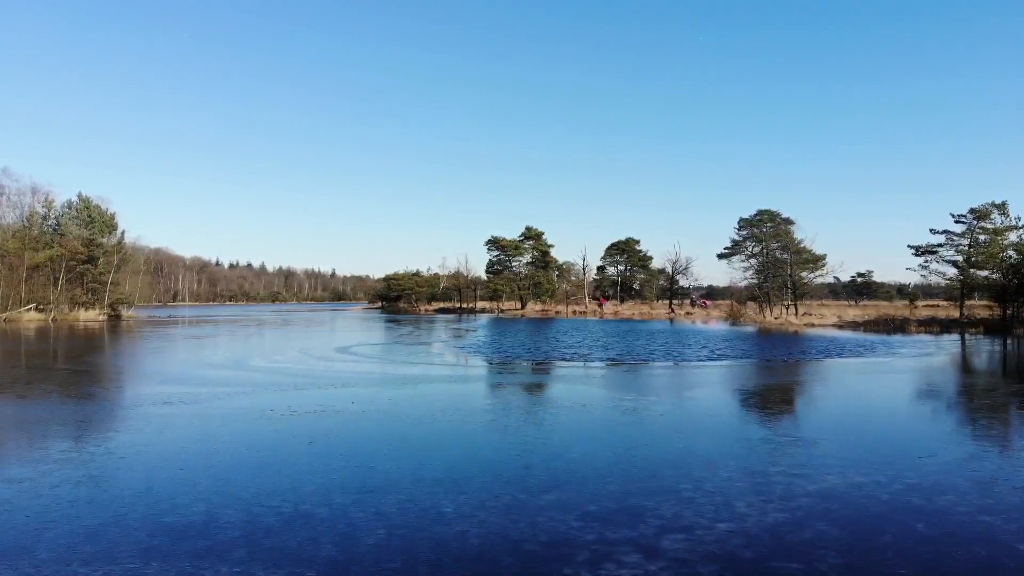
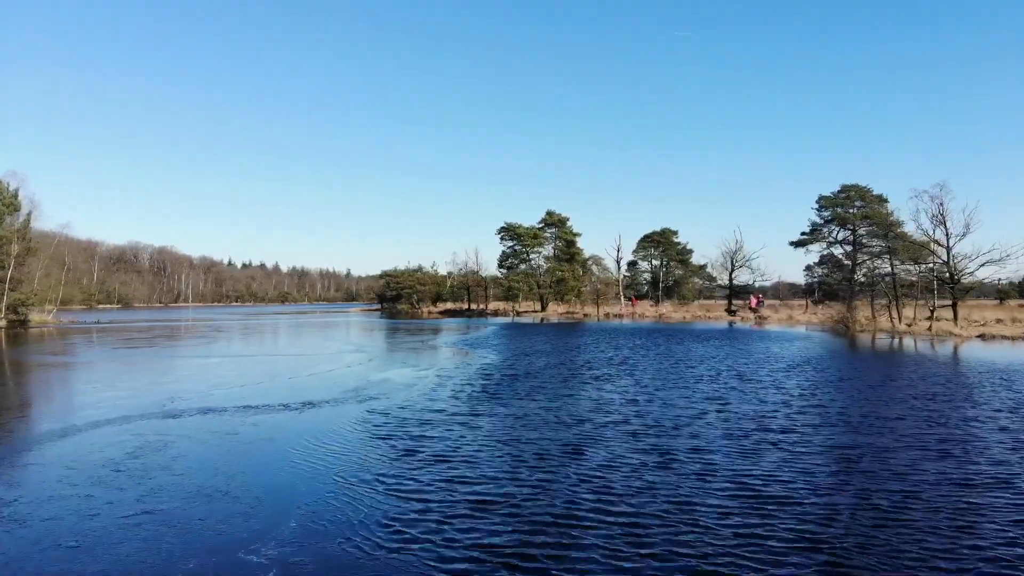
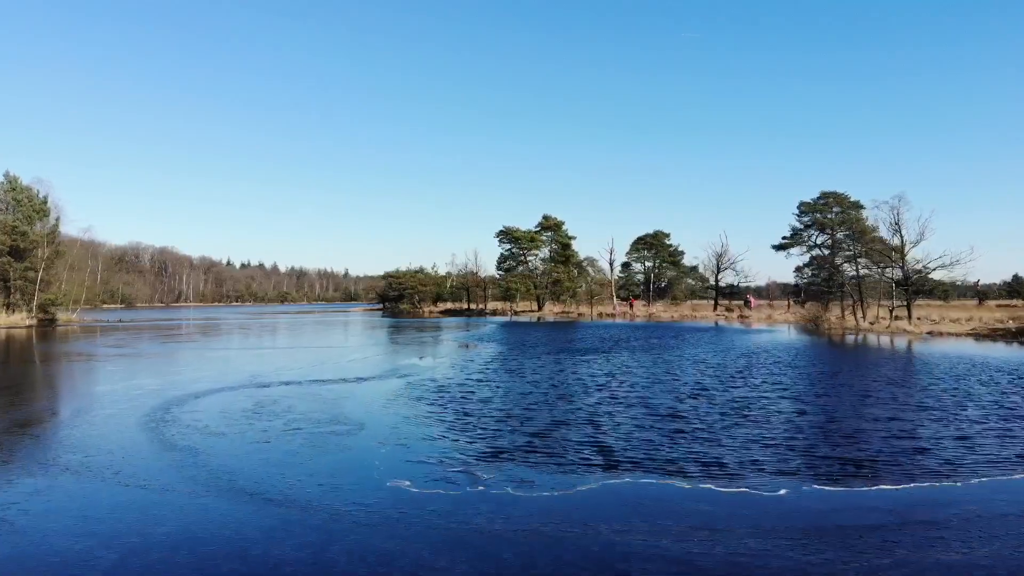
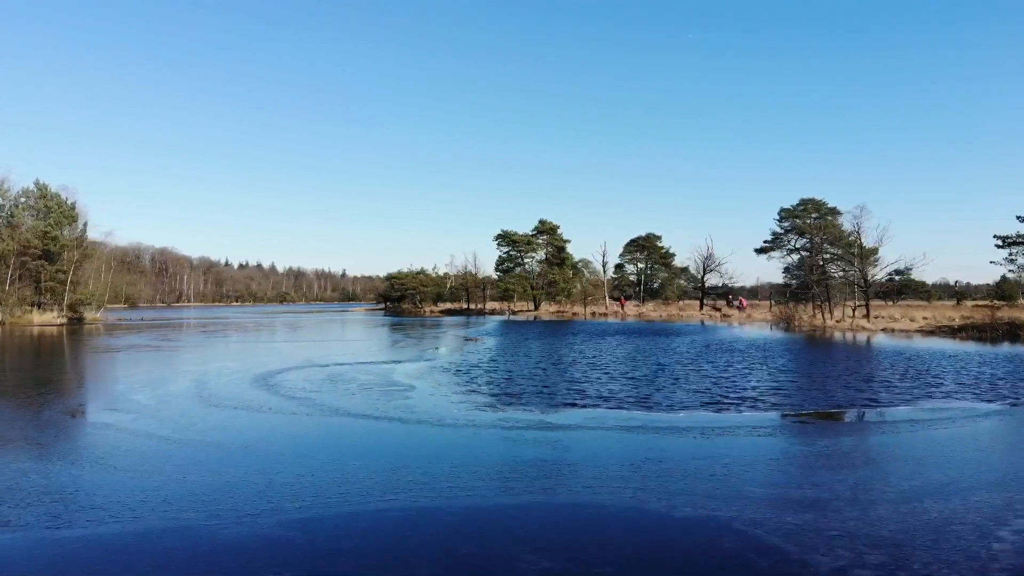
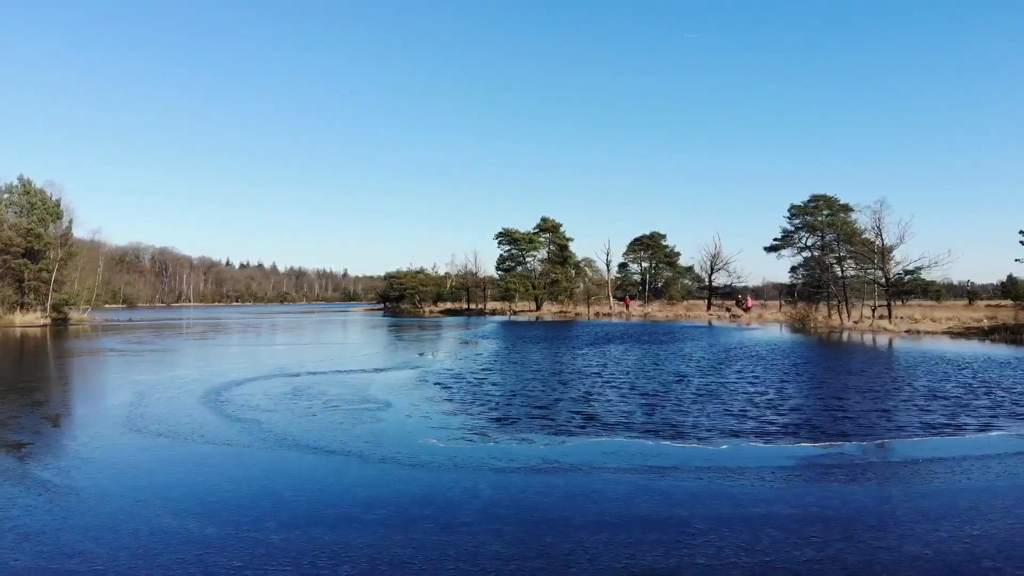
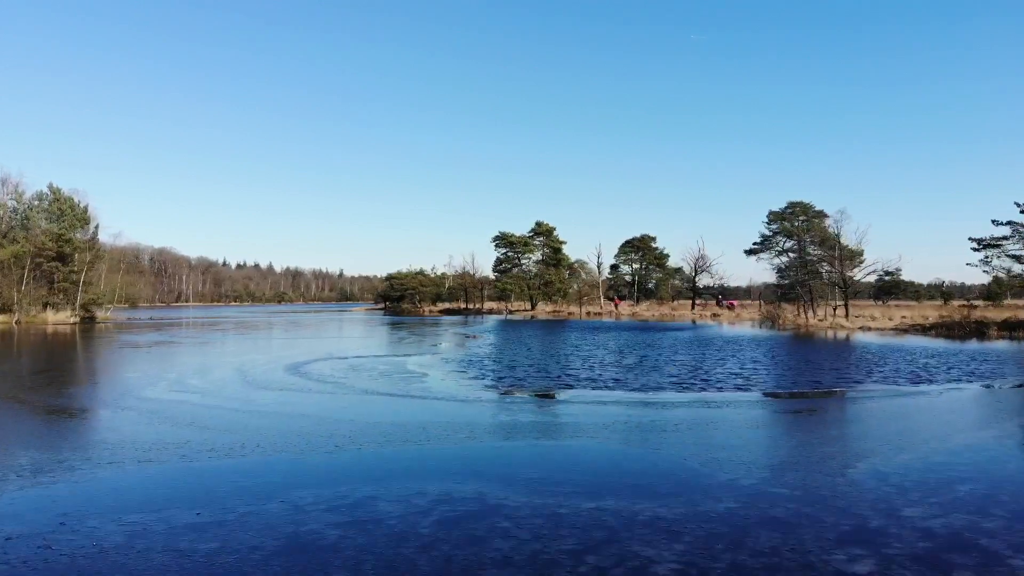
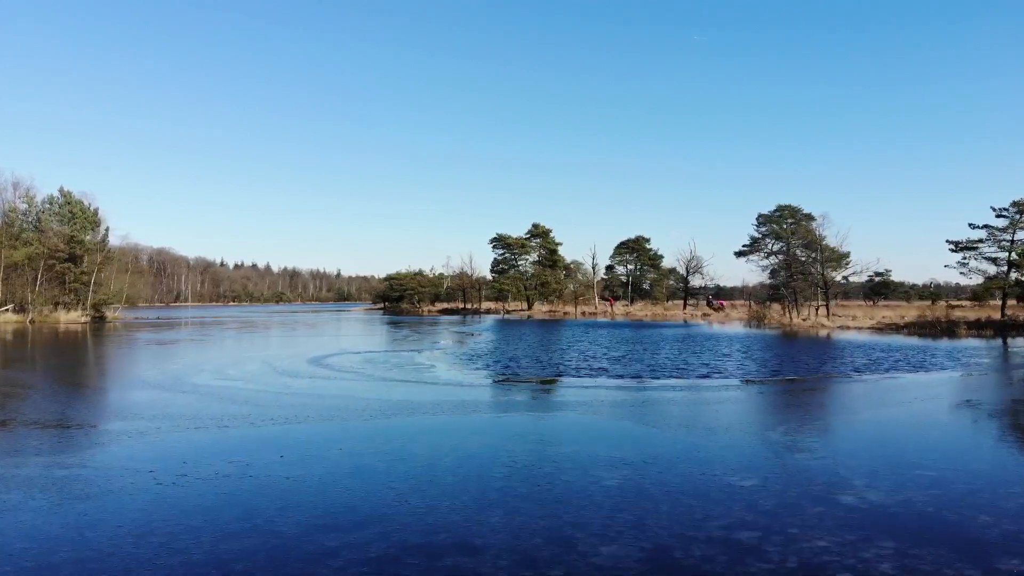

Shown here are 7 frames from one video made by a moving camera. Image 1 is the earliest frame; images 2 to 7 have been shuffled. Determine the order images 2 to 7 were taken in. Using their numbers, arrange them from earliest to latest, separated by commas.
7, 6, 4, 5, 3, 2
